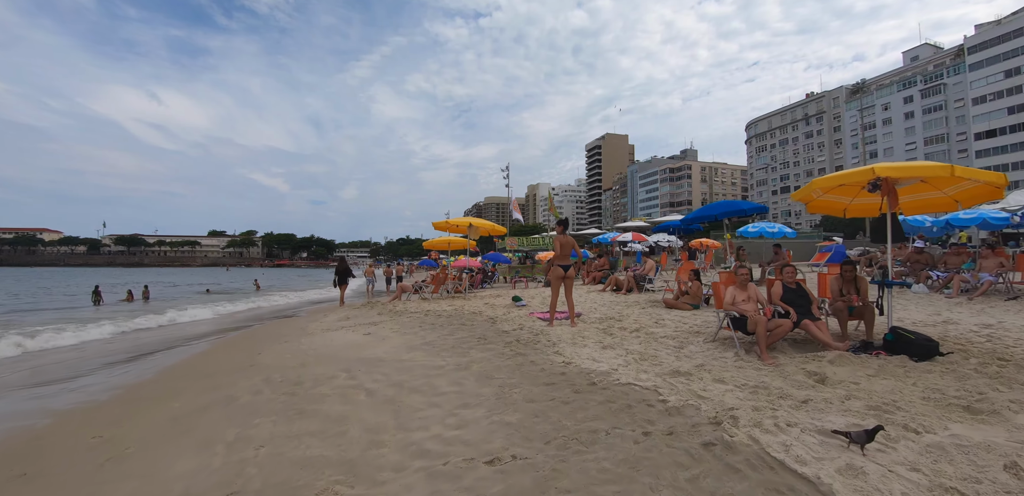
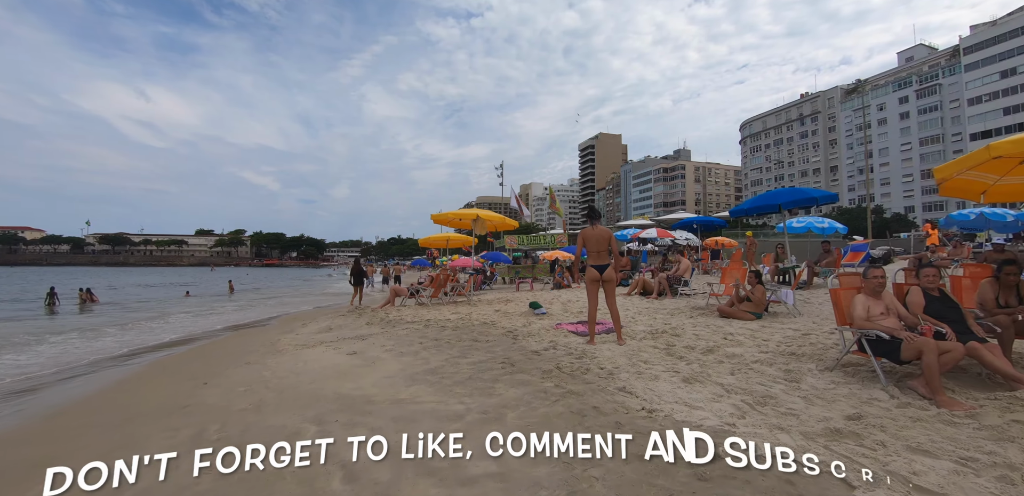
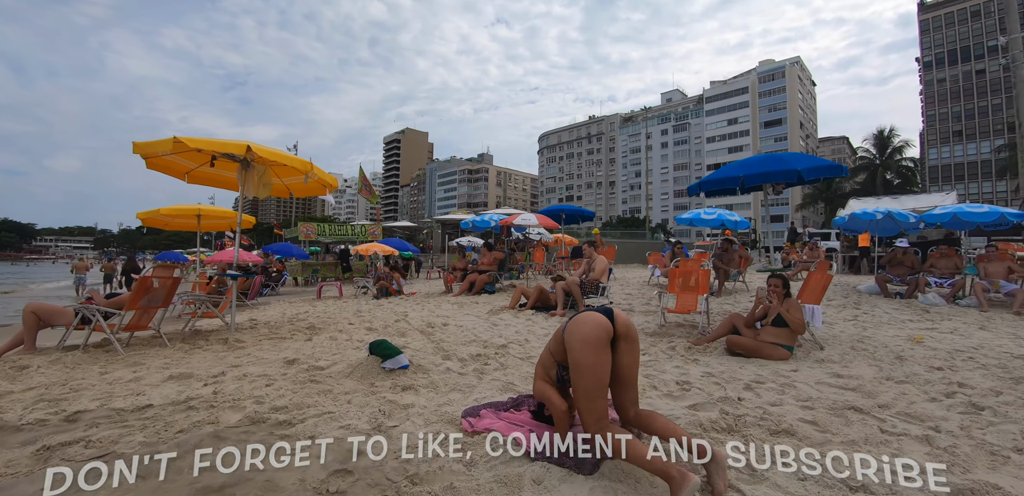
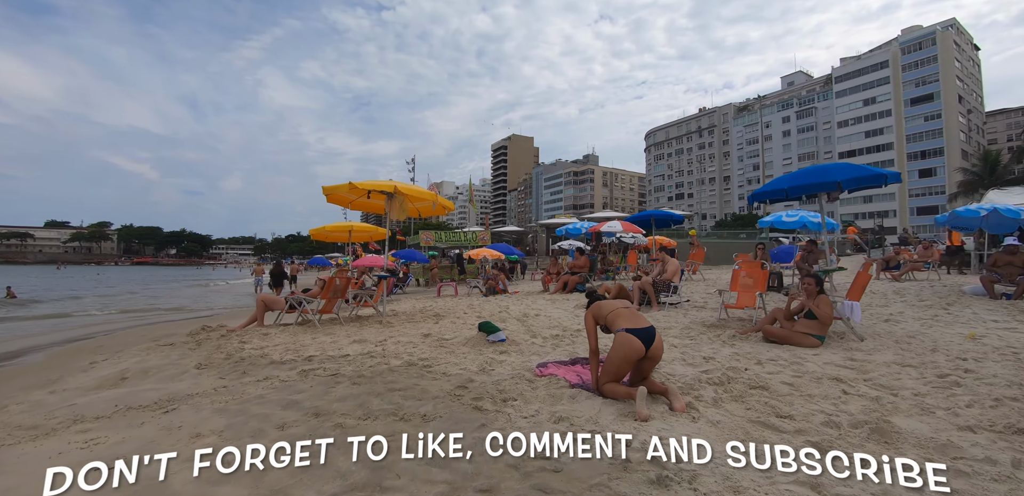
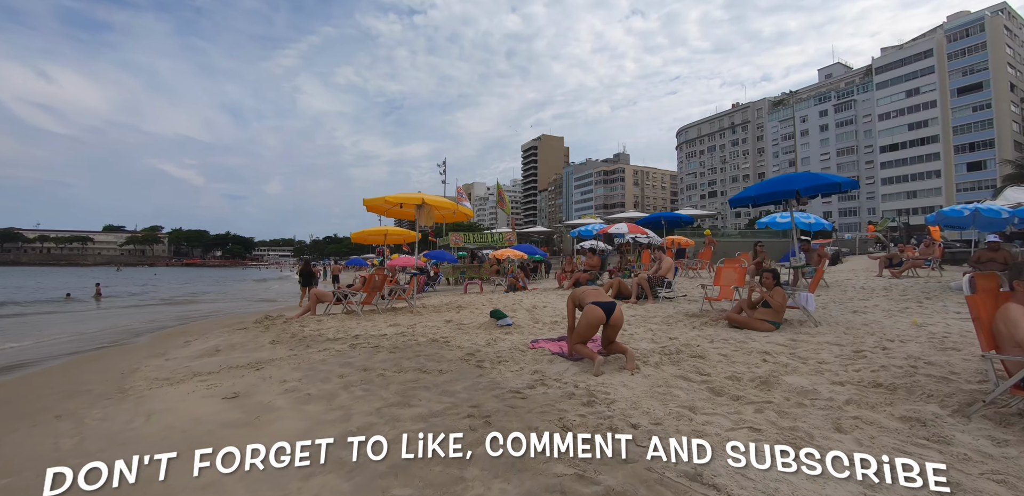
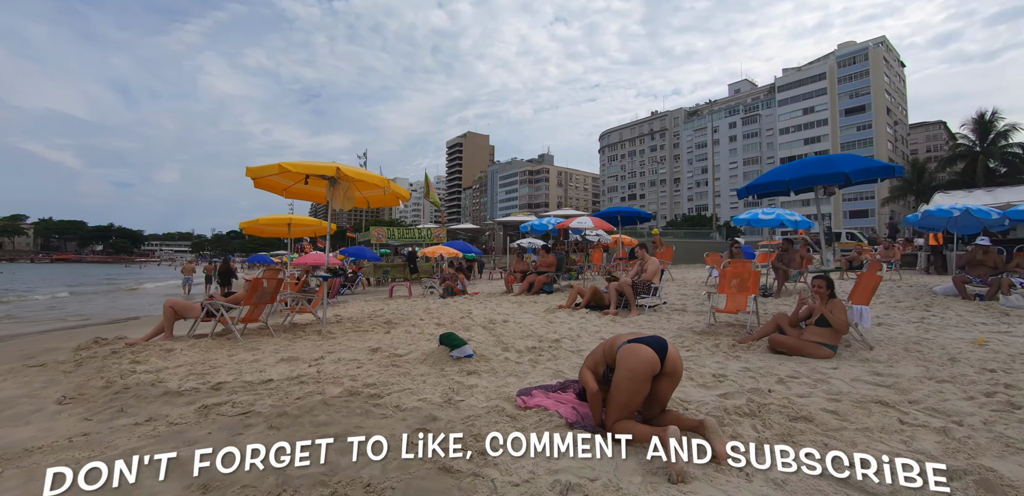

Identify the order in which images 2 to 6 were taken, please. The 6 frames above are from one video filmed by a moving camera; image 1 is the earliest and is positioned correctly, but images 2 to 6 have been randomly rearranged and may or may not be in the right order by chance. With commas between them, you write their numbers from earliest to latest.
2, 5, 4, 6, 3
